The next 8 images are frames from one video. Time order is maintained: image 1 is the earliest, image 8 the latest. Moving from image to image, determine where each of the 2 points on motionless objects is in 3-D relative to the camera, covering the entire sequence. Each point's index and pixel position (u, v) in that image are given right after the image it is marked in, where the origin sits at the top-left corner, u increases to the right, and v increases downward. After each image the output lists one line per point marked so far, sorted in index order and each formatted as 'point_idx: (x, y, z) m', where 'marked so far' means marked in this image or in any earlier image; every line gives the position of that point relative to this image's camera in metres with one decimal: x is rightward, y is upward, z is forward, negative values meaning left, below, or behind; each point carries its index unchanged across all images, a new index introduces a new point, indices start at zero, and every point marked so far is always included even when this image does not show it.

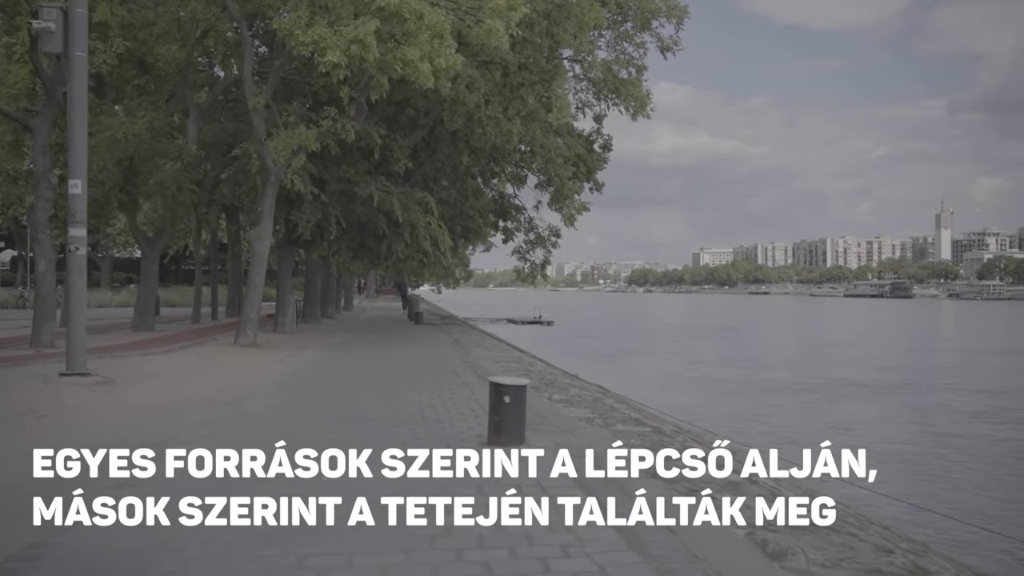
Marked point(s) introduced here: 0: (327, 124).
0: (-4.0, +3.6, +19.5) m
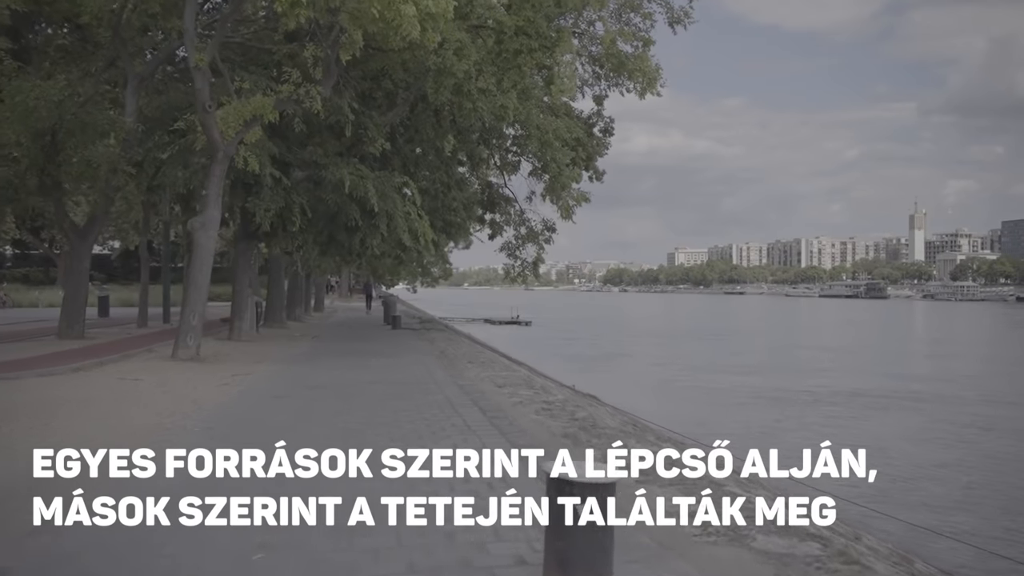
0: (-4.0, +3.5, +16.3) m
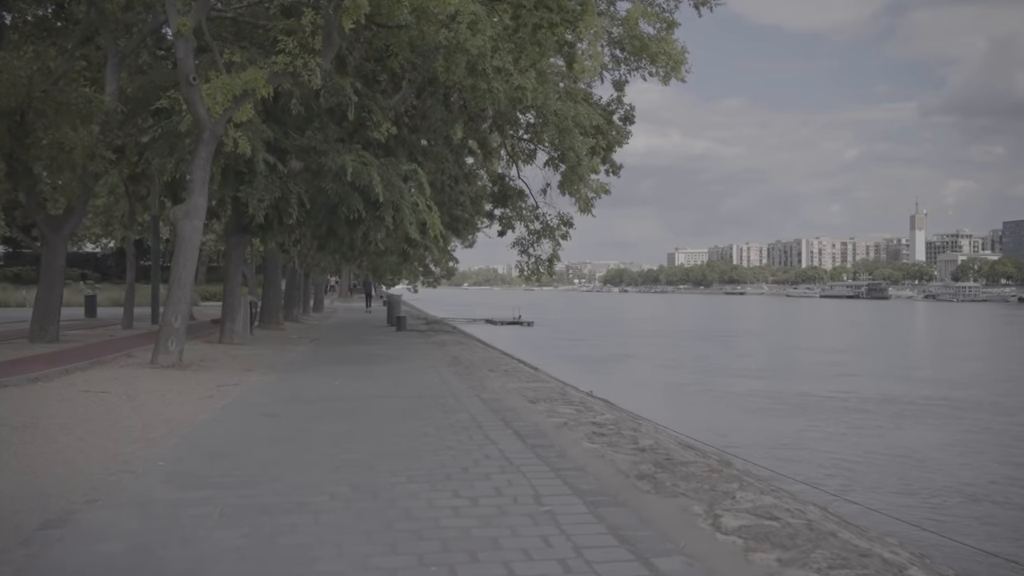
0: (-3.6, +3.6, +14.6) m
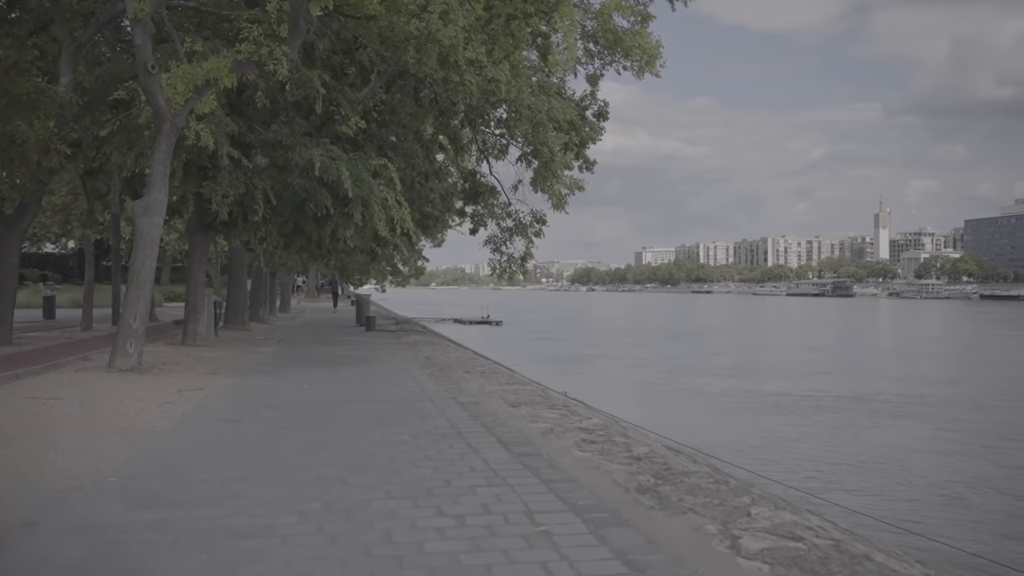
0: (-4.0, +3.6, +13.9) m
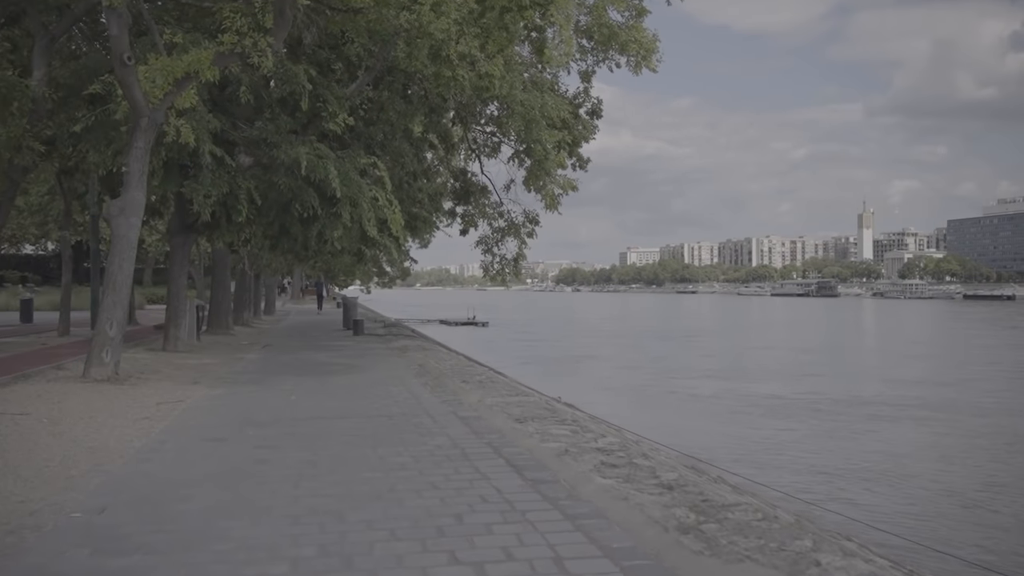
0: (-4.1, +3.5, +13.2) m
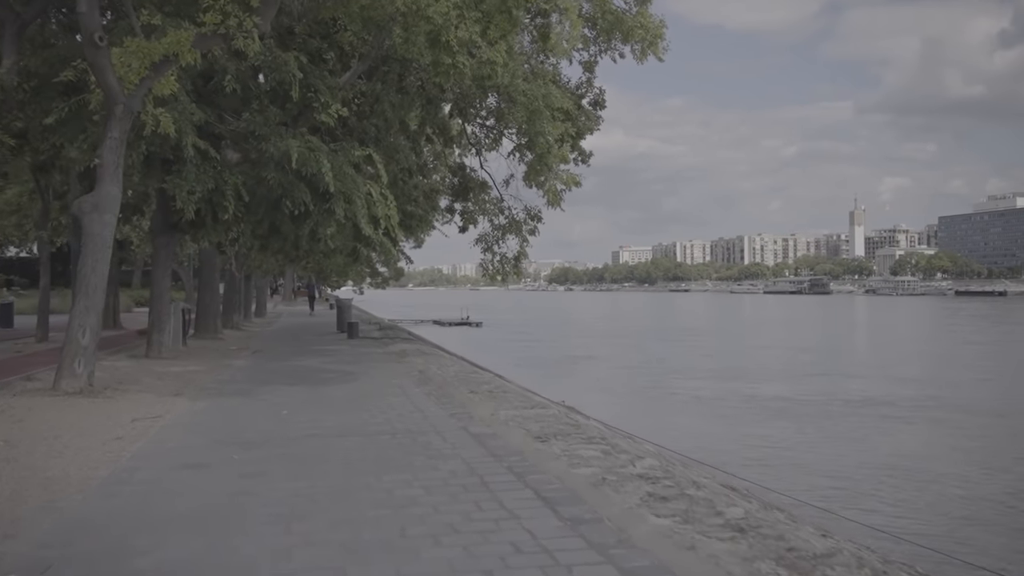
0: (-4.0, +3.5, +12.3) m
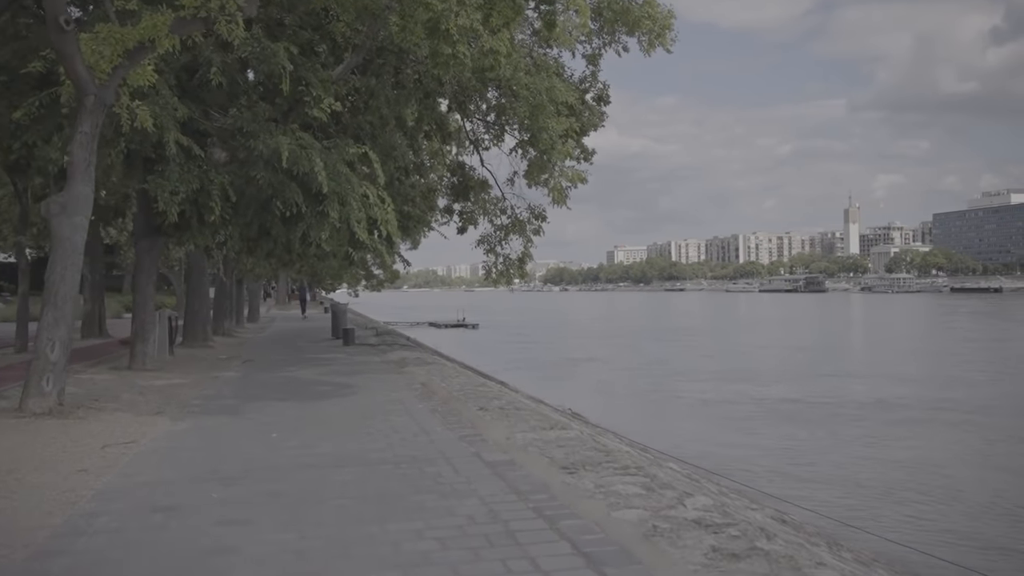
0: (-3.9, +3.4, +11.3) m
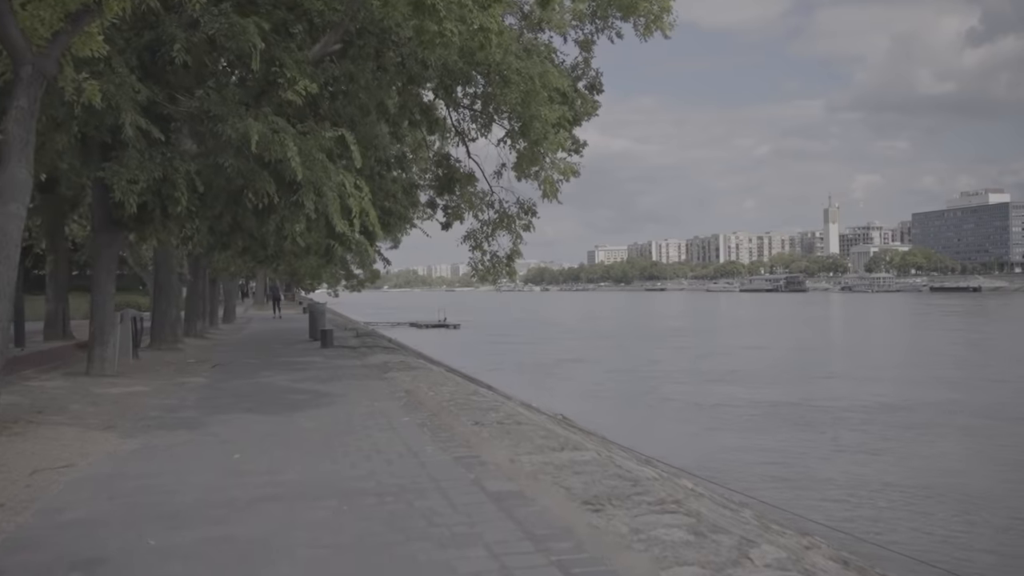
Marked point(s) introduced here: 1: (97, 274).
0: (-3.9, +3.4, +10.0) m
1: (-7.0, +0.2, +15.6) m
